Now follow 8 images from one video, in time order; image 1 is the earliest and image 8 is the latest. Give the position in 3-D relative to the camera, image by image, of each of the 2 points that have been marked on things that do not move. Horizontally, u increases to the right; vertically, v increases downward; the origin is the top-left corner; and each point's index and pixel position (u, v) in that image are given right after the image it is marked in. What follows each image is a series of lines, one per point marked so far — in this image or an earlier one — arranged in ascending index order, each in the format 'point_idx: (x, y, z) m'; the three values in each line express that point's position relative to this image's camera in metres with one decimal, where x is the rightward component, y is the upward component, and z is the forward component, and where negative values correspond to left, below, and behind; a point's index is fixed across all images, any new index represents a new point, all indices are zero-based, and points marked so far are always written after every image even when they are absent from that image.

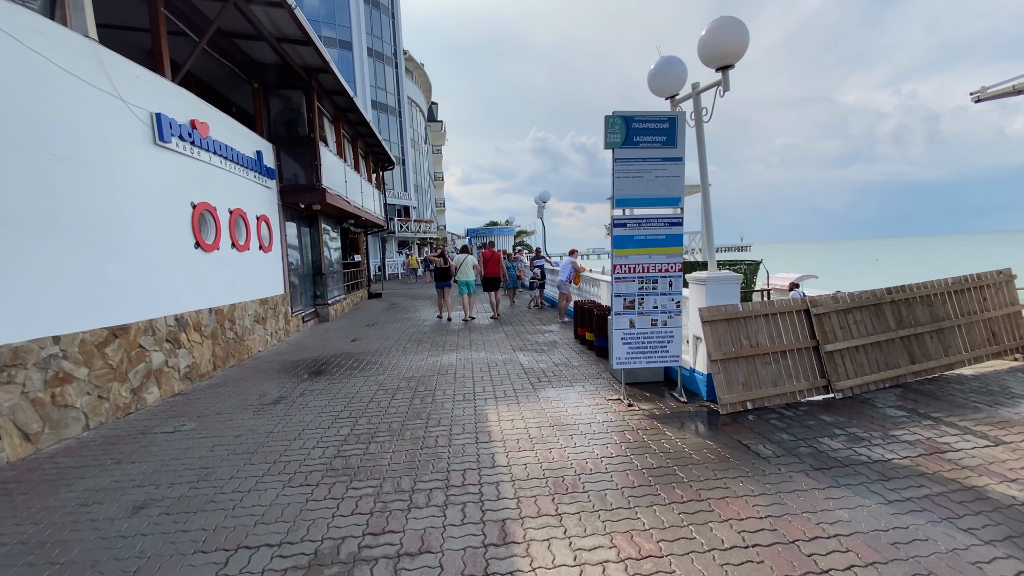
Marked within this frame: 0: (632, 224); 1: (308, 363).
0: (+1.2, +0.6, +4.7) m
1: (-3.2, -1.2, +7.6) m
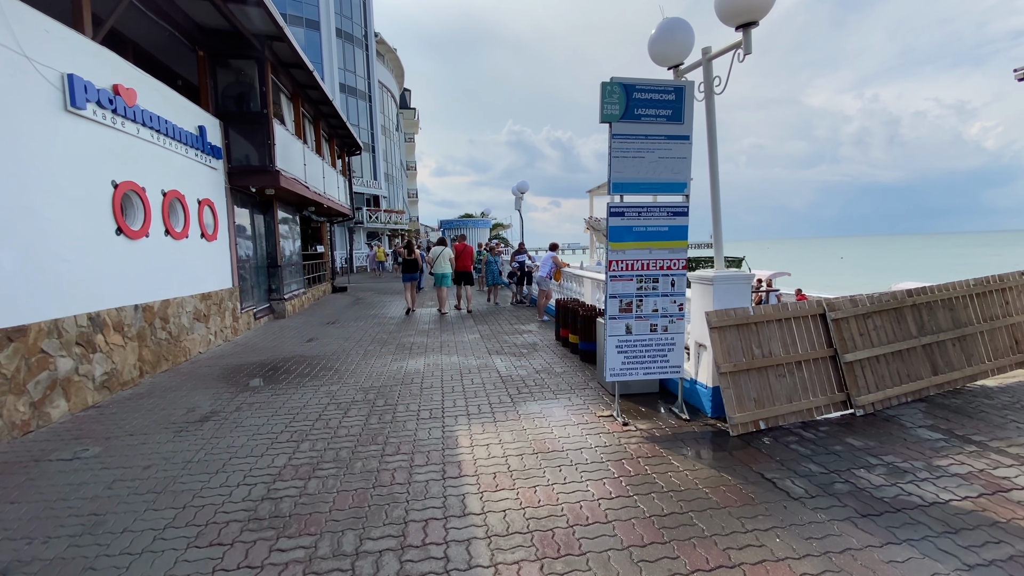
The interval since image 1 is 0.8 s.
0: (+1.0, +0.6, +4.0) m
1: (-3.6, -1.1, +6.7) m
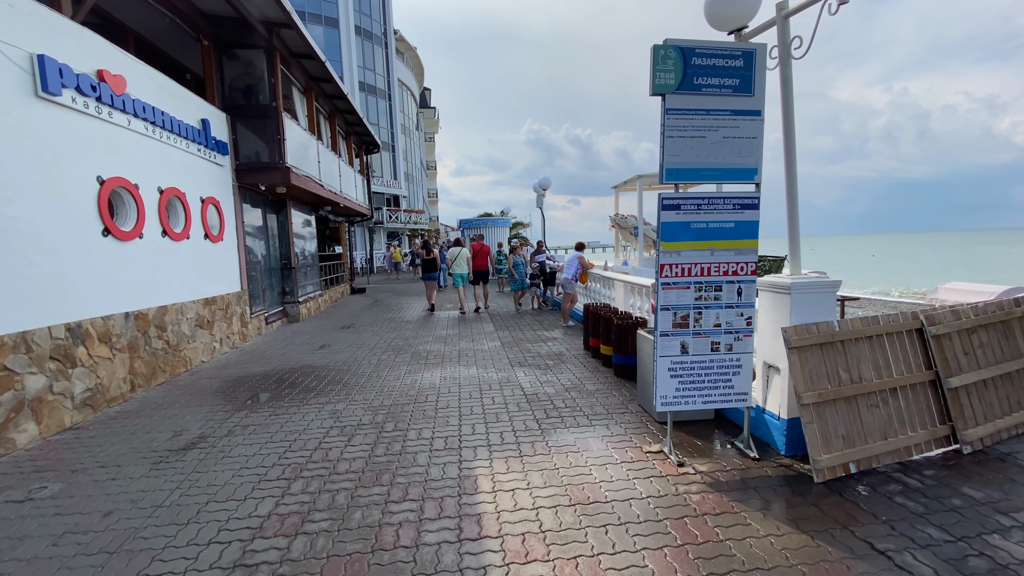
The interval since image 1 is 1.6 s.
0: (+1.2, +0.6, +3.2) m
1: (-3.3, -1.2, +6.1) m
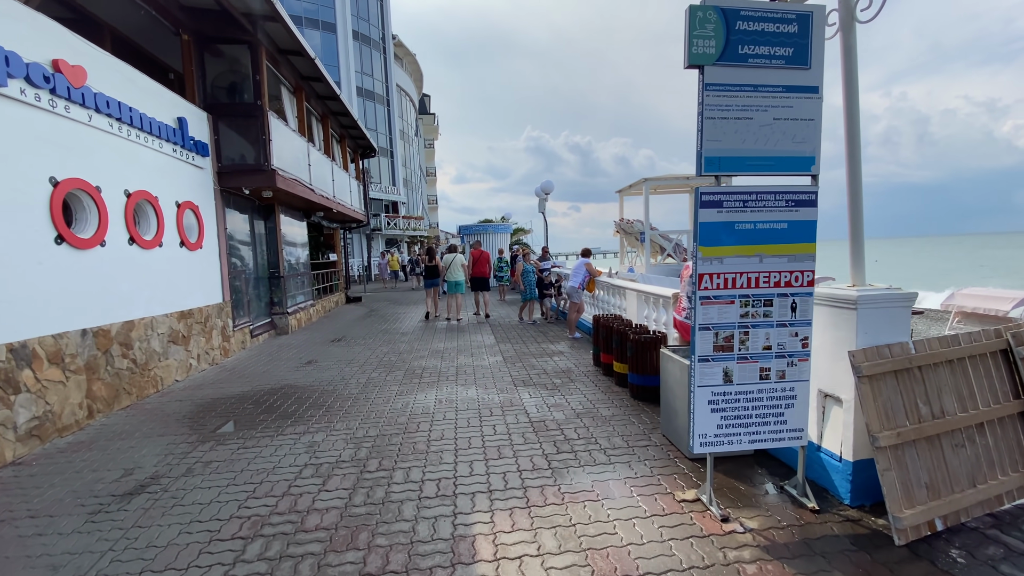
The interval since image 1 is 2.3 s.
0: (+1.2, +0.5, +2.6) m
1: (-3.2, -1.3, +5.5) m
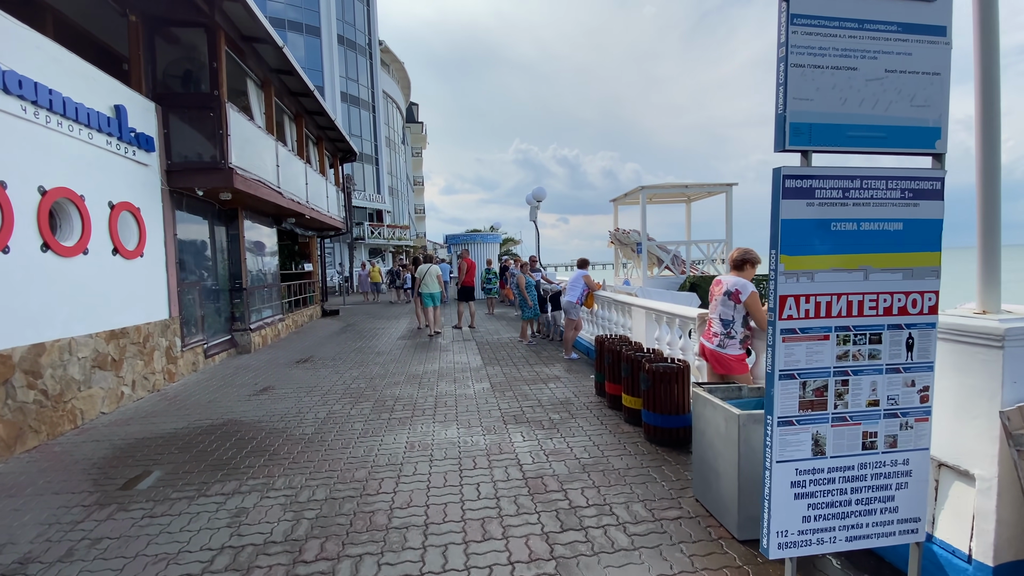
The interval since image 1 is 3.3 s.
0: (+1.2, +0.4, +1.8) m
1: (-3.3, -1.5, +4.5) m
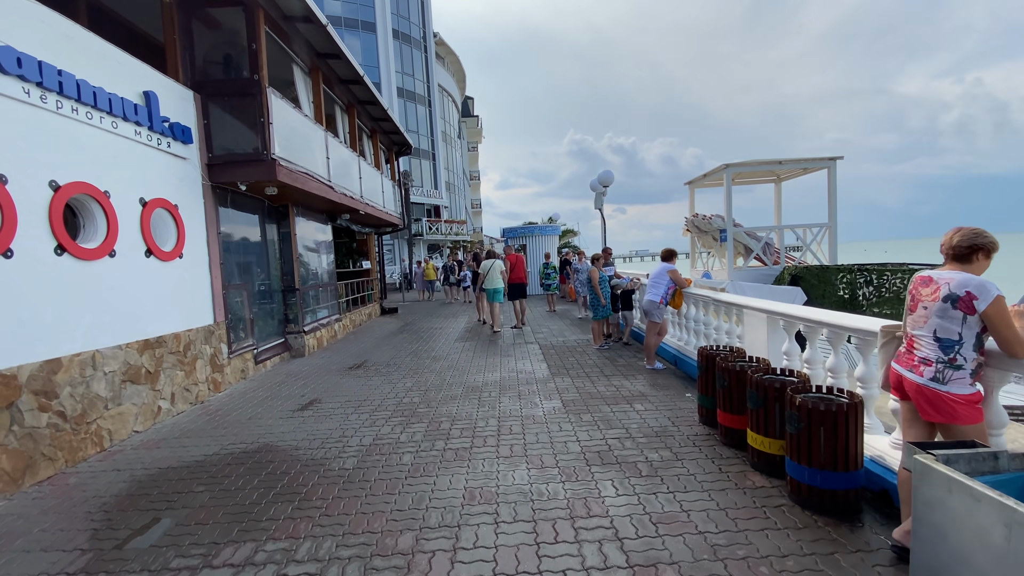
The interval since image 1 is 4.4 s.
0: (+1.4, +0.3, +0.6) m
1: (-2.7, -1.5, +3.9) m
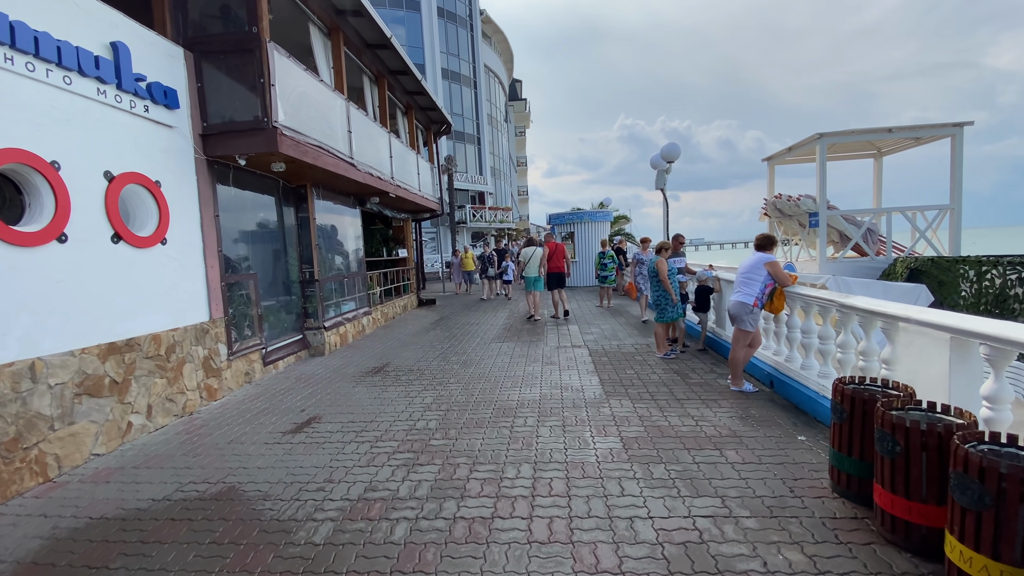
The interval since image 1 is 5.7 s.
0: (+1.4, +0.2, -0.8) m
1: (-2.4, -1.5, +2.9) m
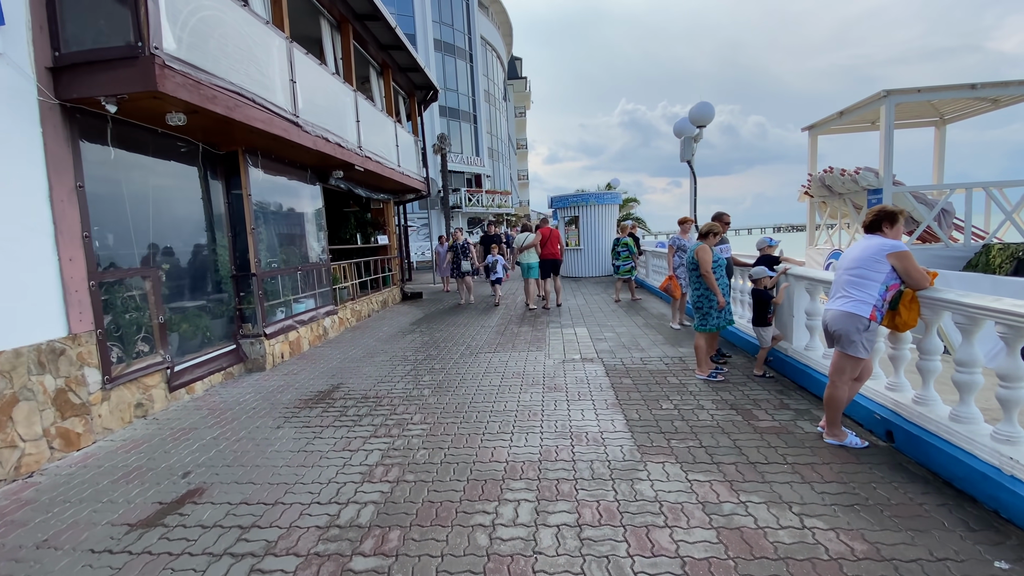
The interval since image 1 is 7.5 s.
0: (+1.2, 0.0, -2.4) m
1: (-2.5, -1.6, +1.3) m
